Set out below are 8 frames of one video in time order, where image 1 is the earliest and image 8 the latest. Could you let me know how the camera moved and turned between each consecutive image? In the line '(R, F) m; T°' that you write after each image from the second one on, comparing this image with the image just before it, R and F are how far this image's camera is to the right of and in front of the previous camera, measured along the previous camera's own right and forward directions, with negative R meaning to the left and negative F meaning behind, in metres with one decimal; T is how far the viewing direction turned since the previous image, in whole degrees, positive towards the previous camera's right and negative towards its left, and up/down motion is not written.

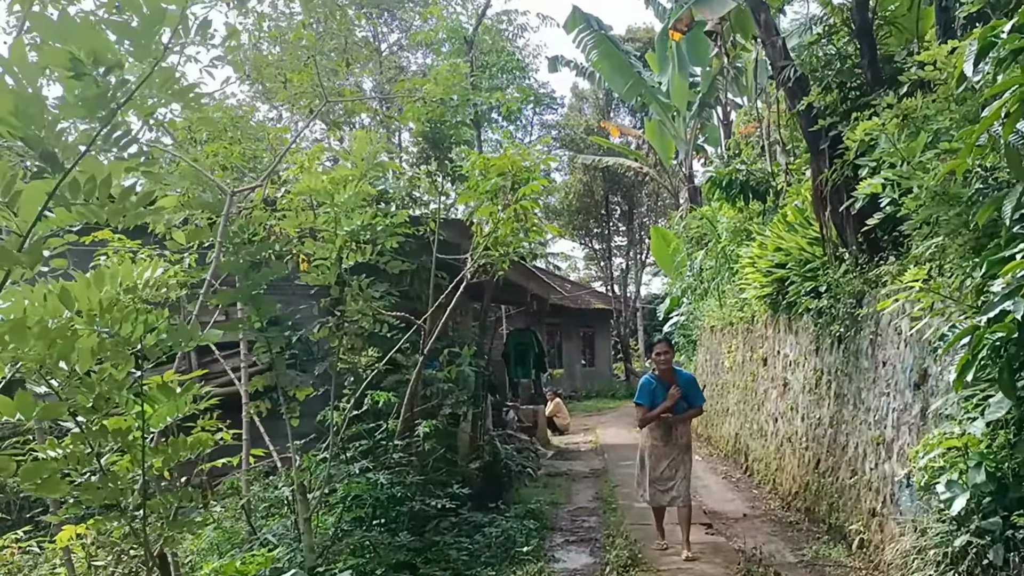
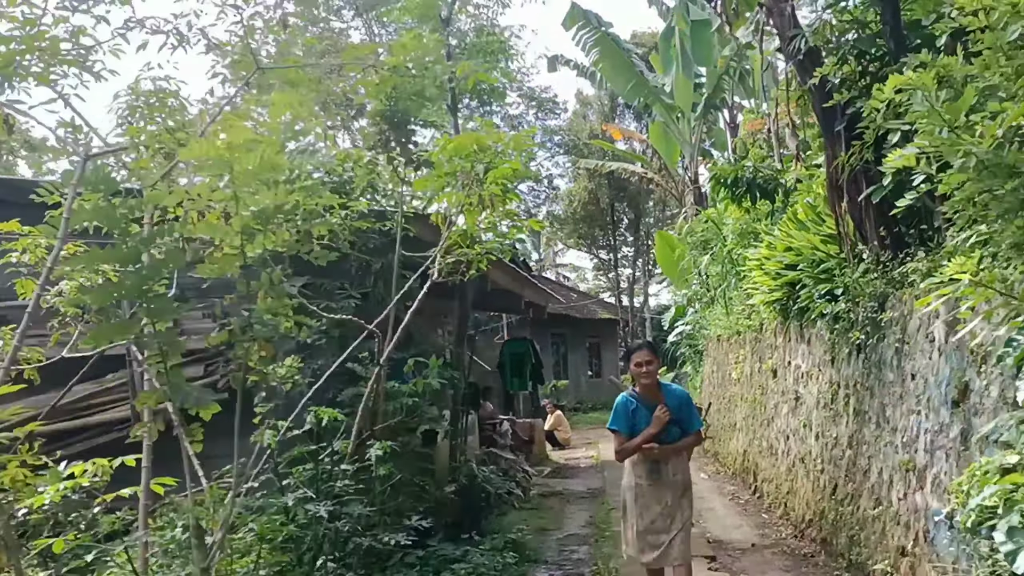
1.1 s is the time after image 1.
(+0.2, +0.7) m; -1°
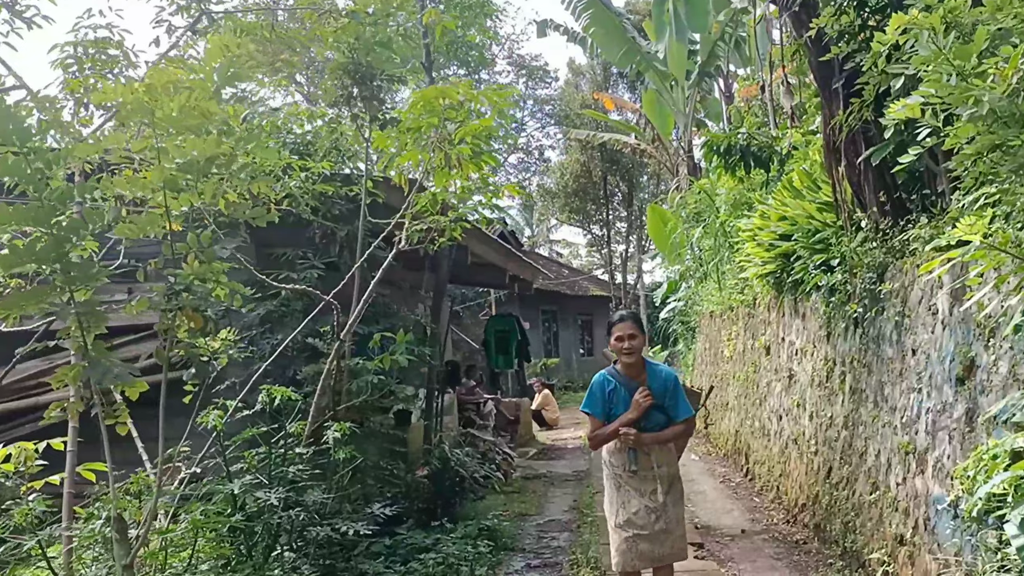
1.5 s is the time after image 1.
(+0.1, +0.4) m; 0°
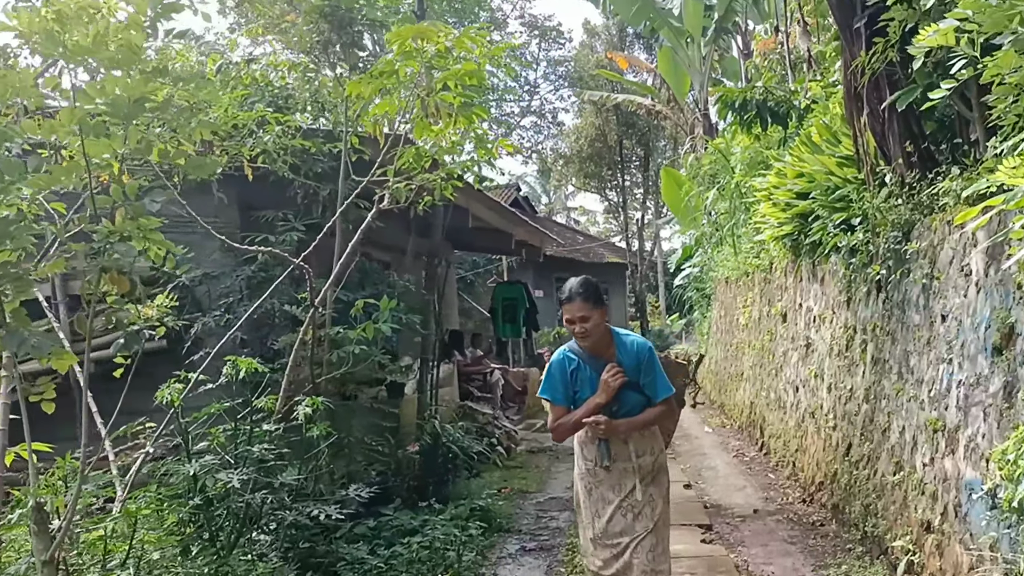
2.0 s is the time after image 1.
(+0.1, +0.4) m; -1°
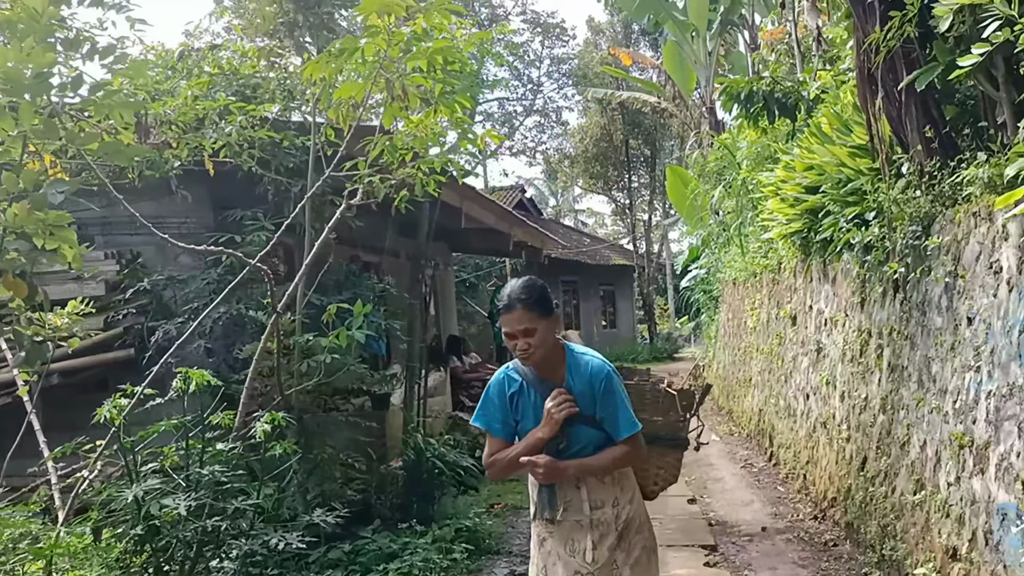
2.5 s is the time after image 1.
(+0.1, +0.4) m; -1°
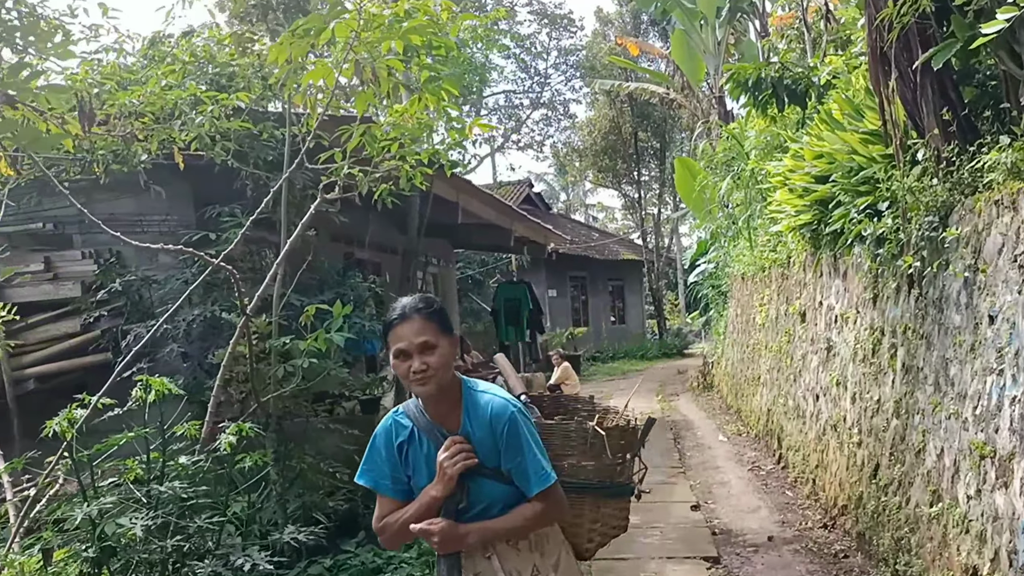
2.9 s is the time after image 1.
(+0.1, +0.3) m; -1°
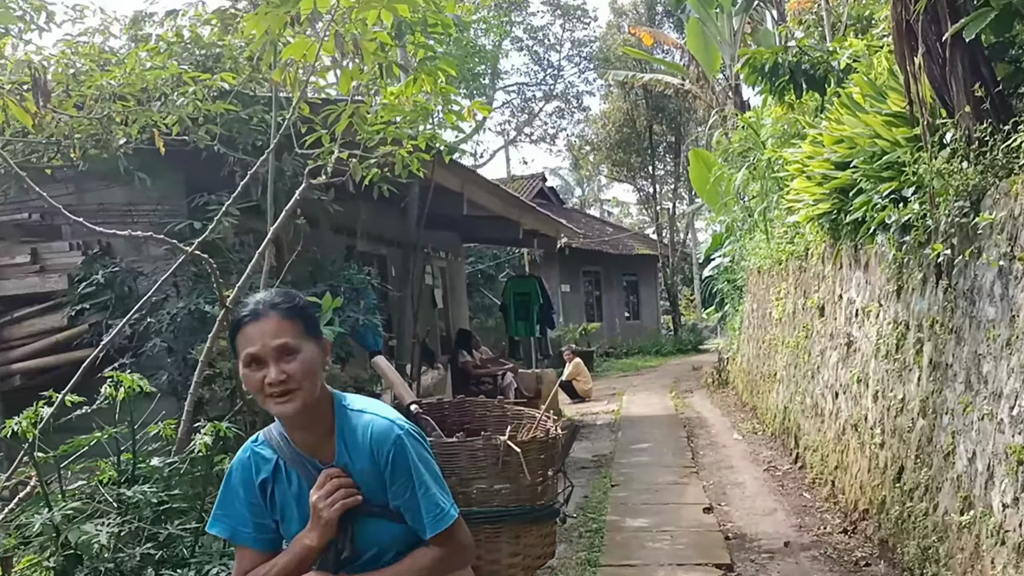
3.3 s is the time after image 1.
(+0.1, +0.2) m; -1°
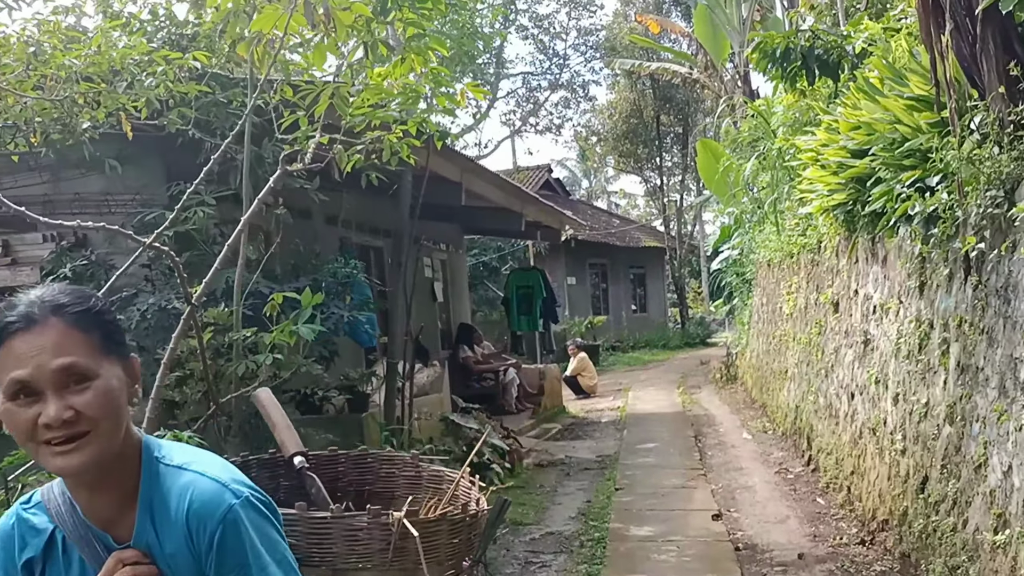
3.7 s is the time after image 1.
(+0.1, +0.3) m; 0°
